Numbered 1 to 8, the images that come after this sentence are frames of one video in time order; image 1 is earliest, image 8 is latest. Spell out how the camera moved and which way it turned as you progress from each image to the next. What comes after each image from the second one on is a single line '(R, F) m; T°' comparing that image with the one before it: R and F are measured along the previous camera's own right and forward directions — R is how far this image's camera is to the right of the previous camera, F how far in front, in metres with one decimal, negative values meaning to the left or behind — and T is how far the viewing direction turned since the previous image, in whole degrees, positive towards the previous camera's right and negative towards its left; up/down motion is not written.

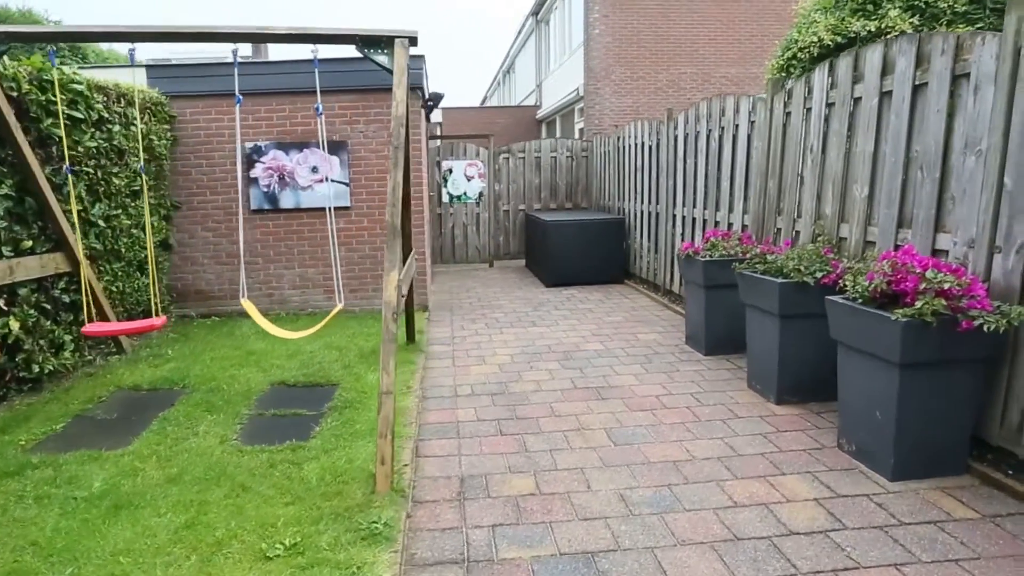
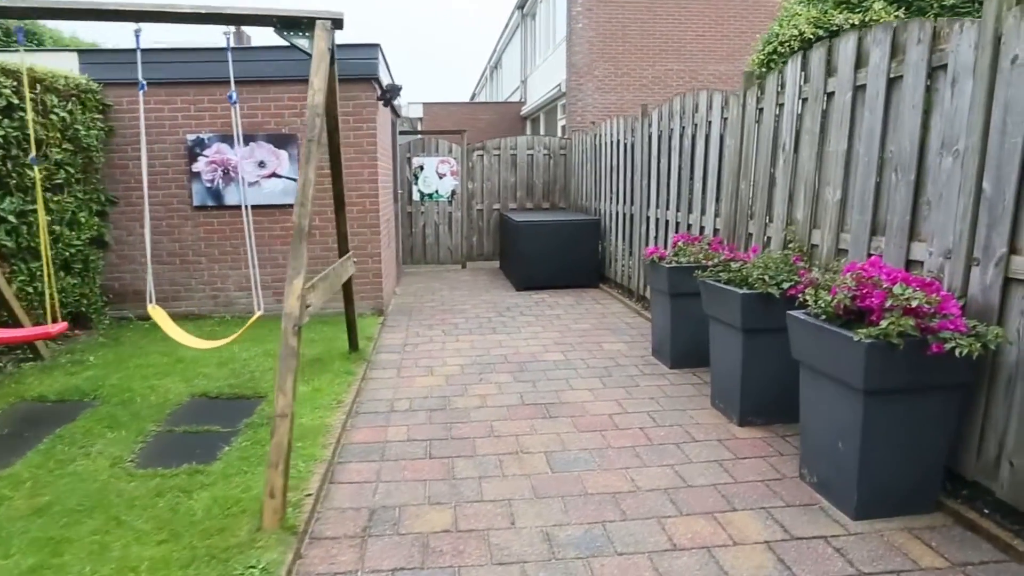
(+0.3, +0.3) m; 0°
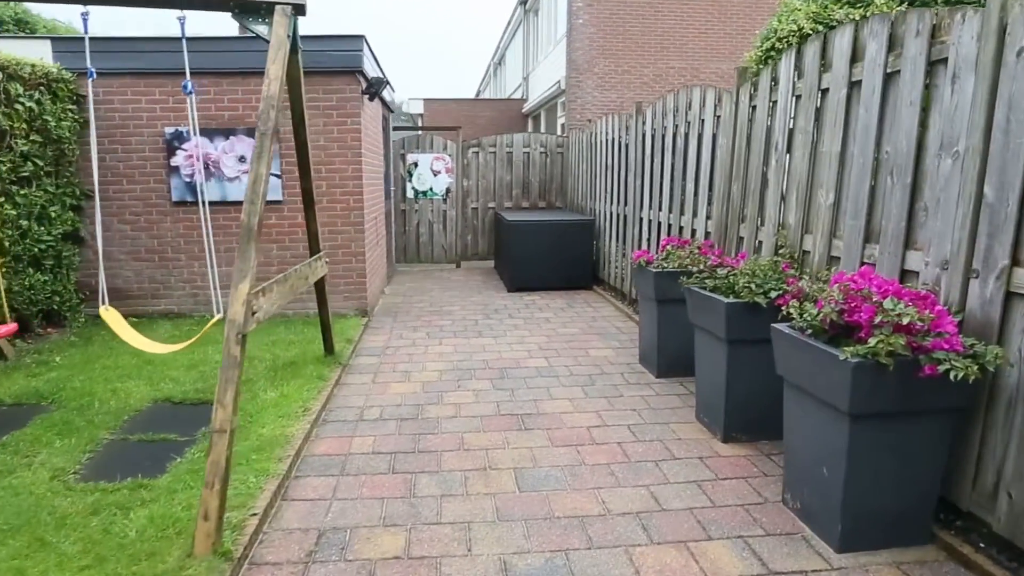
(+0.2, +0.2) m; -1°
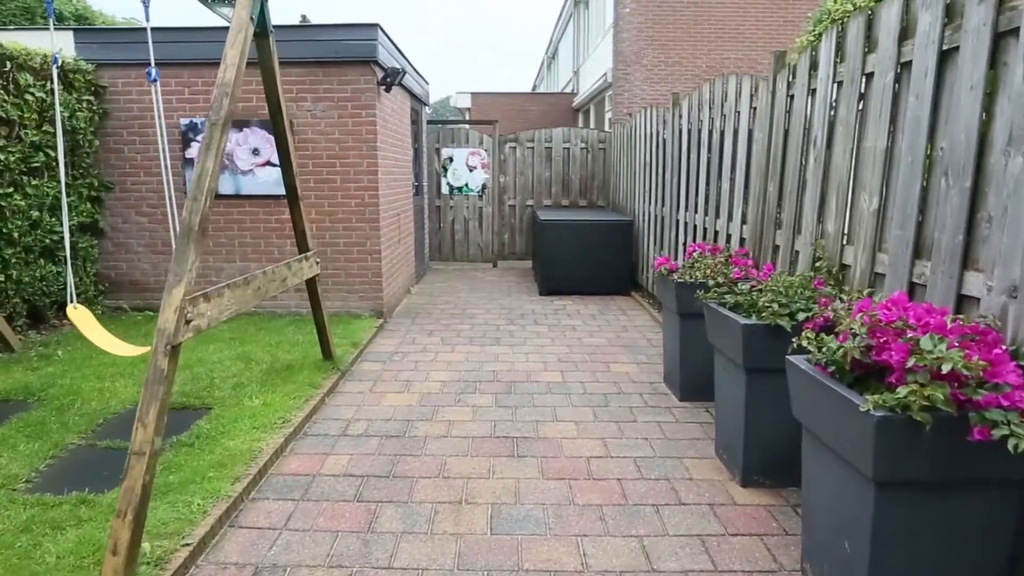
(+0.3, +0.4) m; -5°
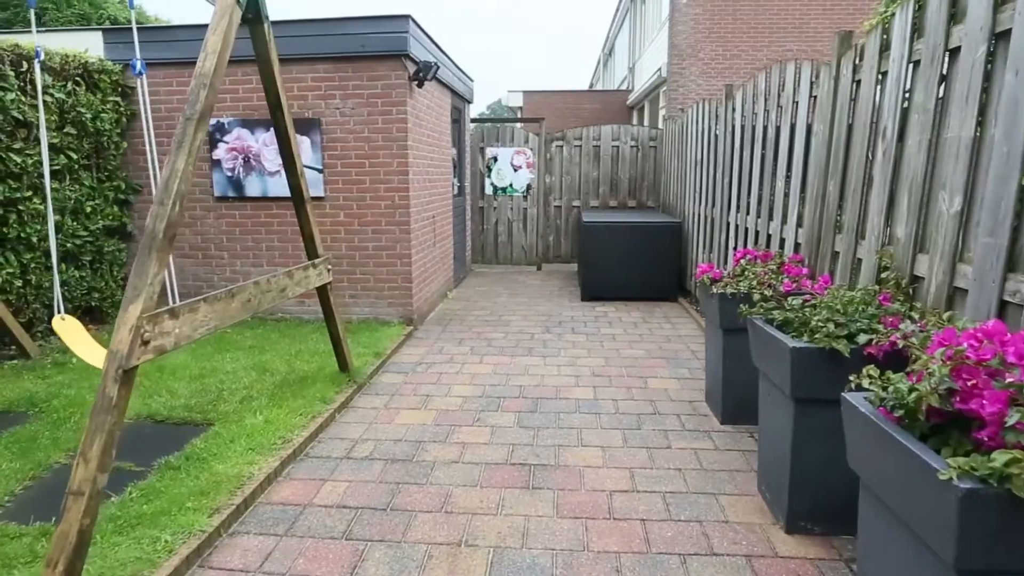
(+0.2, +0.3) m; -5°
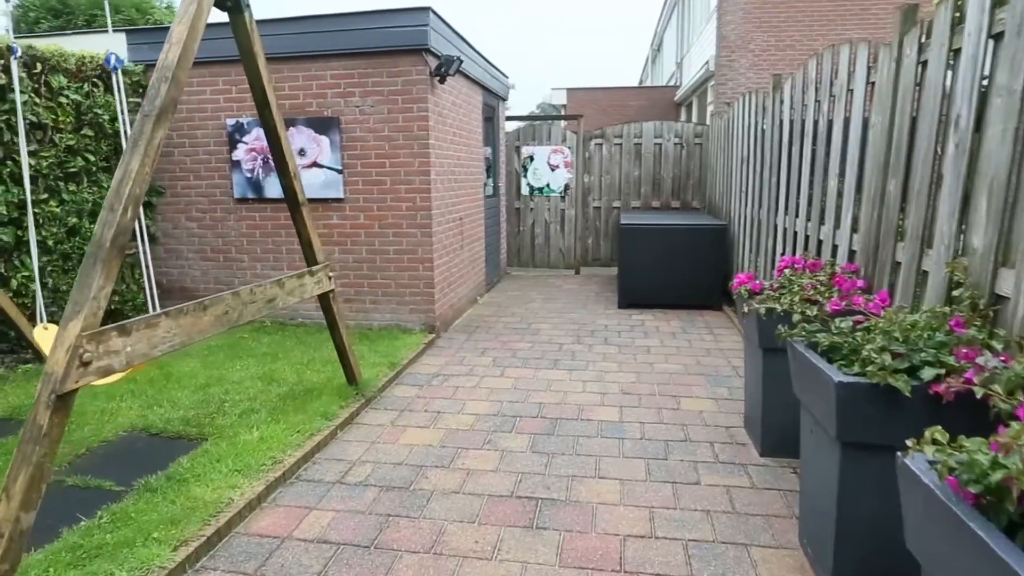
(+0.2, +0.3) m; -4°
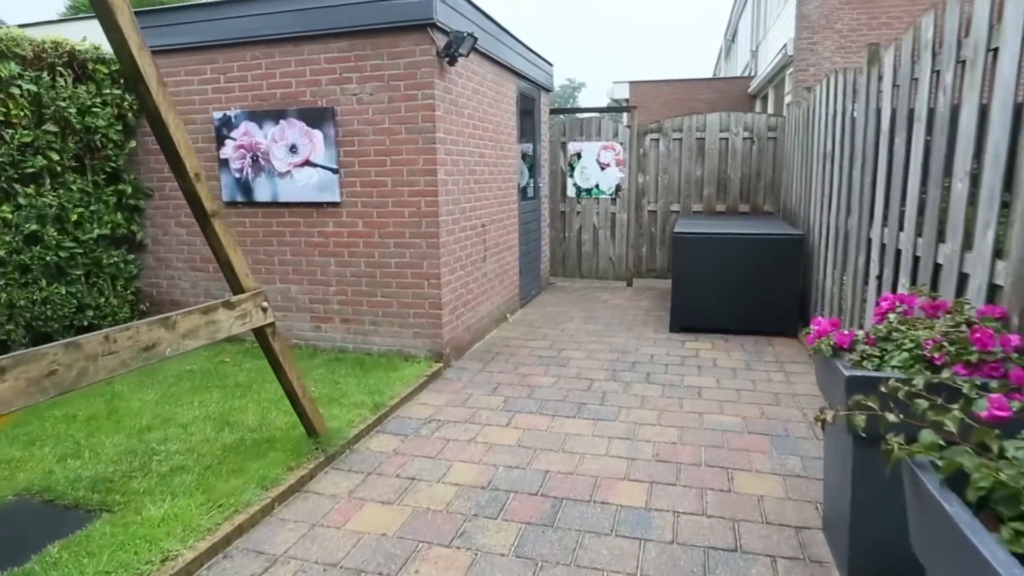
(+0.3, +0.8) m; -6°
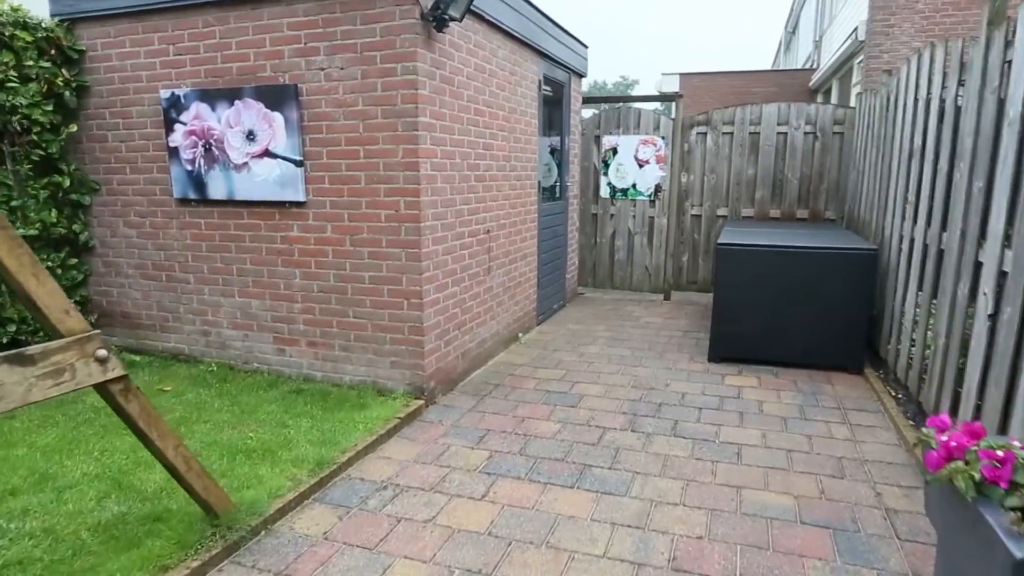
(+0.3, +0.8) m; -4°
